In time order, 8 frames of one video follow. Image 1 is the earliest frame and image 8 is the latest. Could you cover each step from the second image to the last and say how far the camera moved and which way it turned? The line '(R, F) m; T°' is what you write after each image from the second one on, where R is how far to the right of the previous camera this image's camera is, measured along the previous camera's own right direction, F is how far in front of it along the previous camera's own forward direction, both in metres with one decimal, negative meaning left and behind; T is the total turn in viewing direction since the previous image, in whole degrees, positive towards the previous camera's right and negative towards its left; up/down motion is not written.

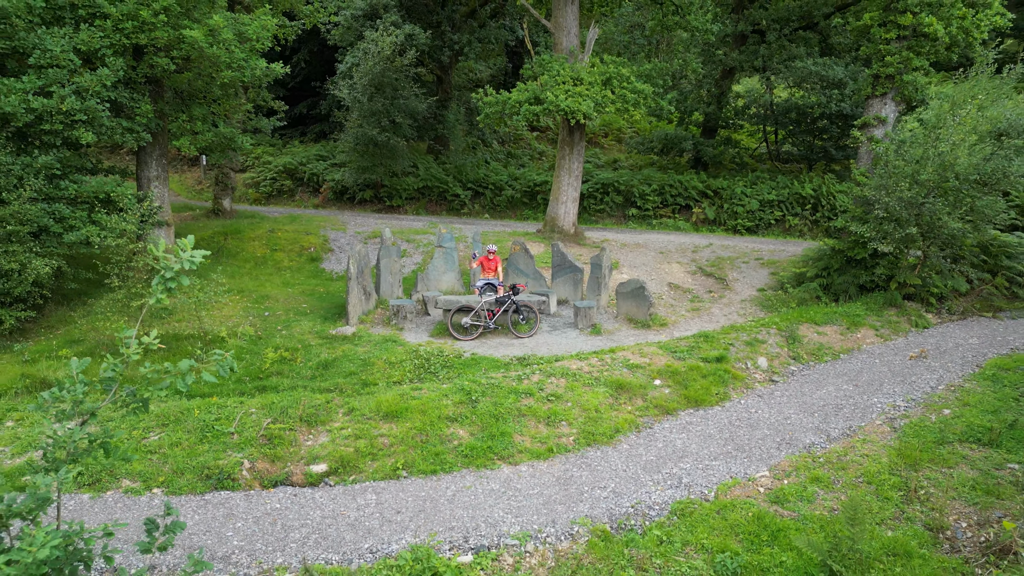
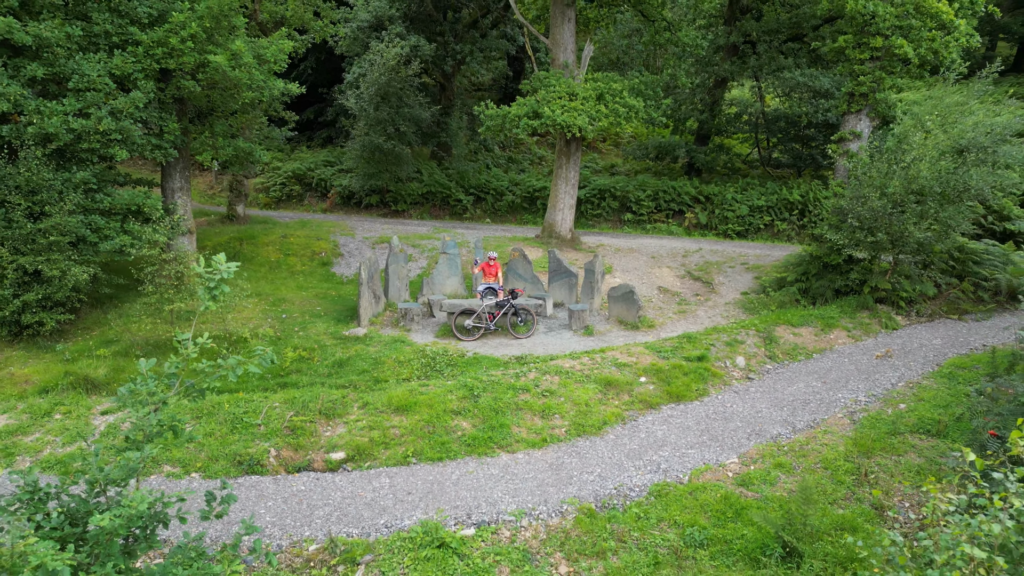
(0.0, -0.7) m; 0°
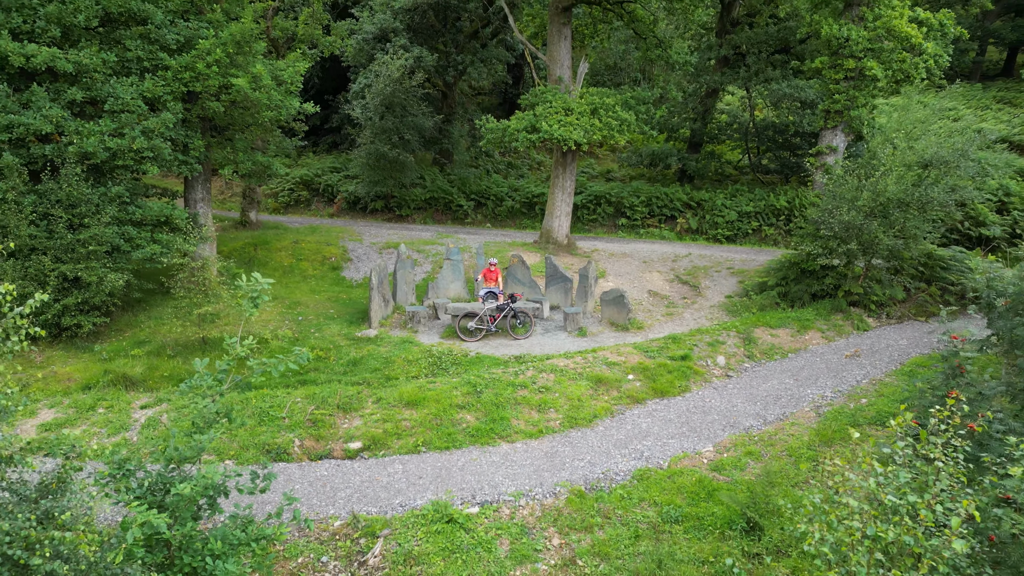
(0.0, -0.7) m; 0°
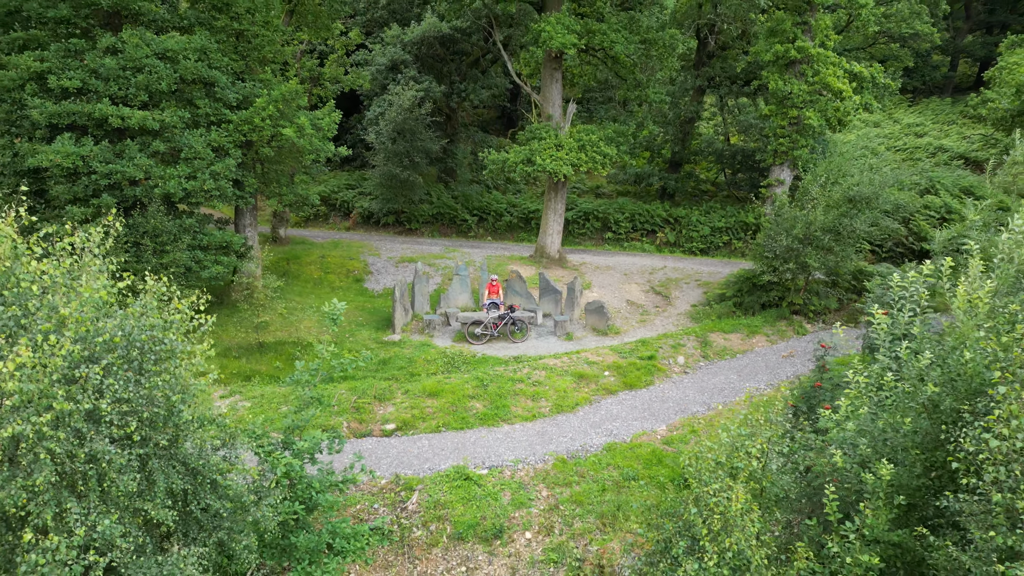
(0.0, -2.1) m; 0°
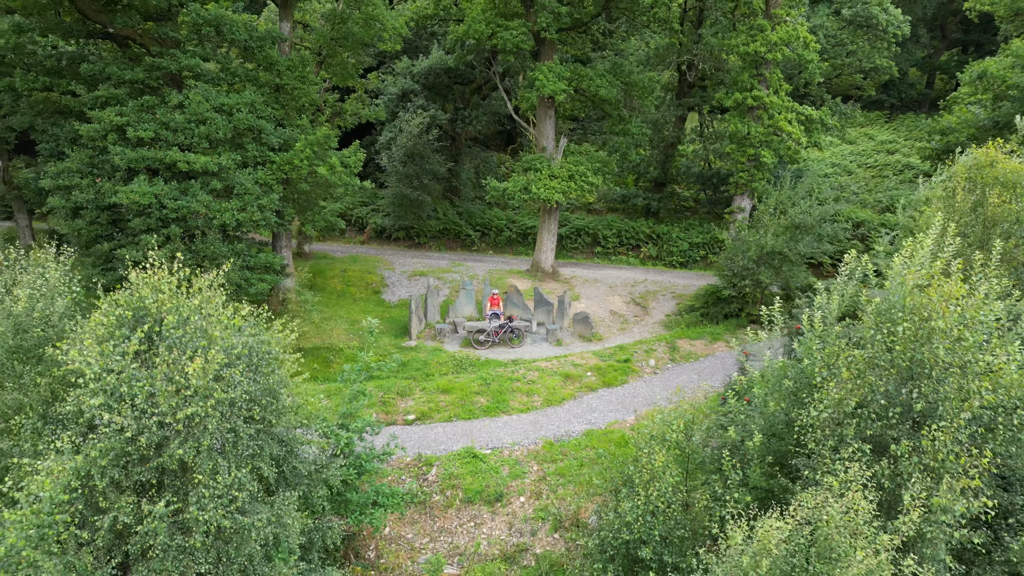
(0.0, -2.2) m; 0°
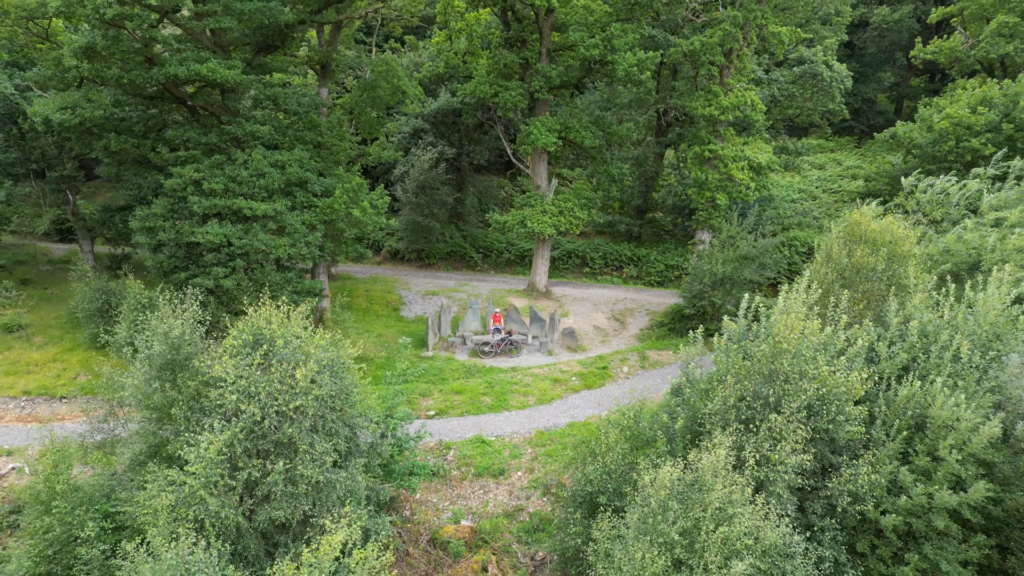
(0.0, -3.1) m; 0°
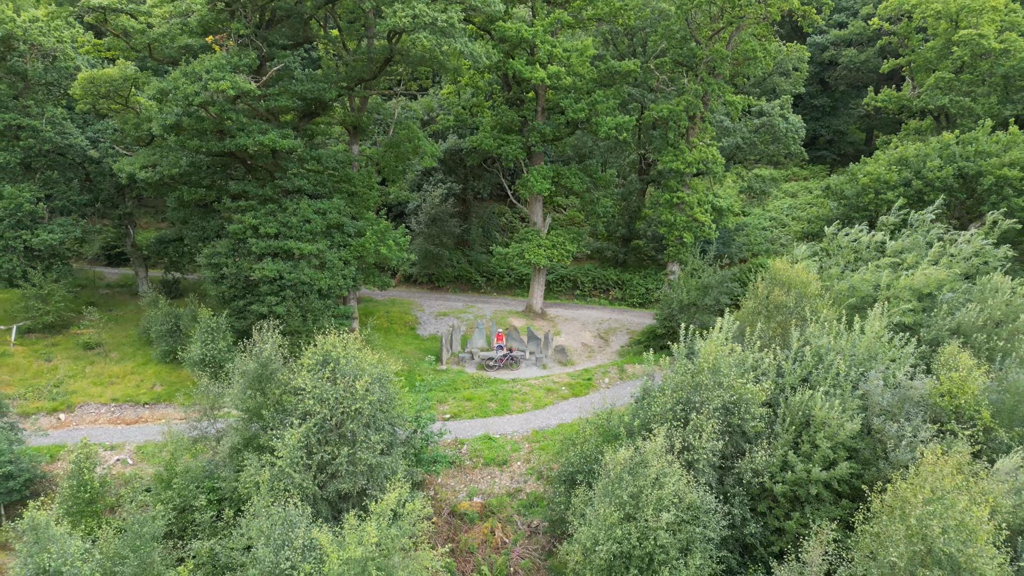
(0.0, -3.5) m; 0°
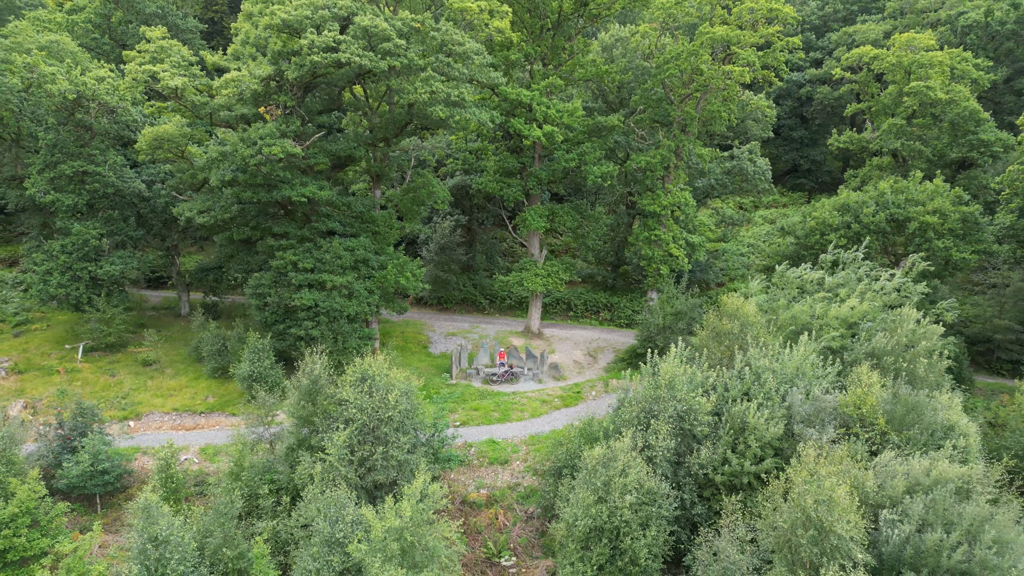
(0.0, -3.4) m; 0°
